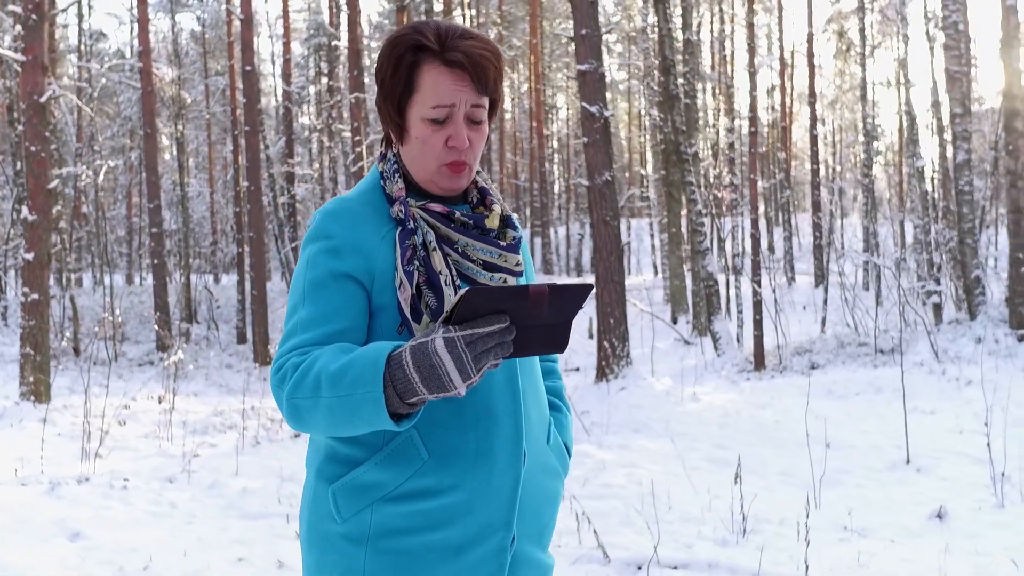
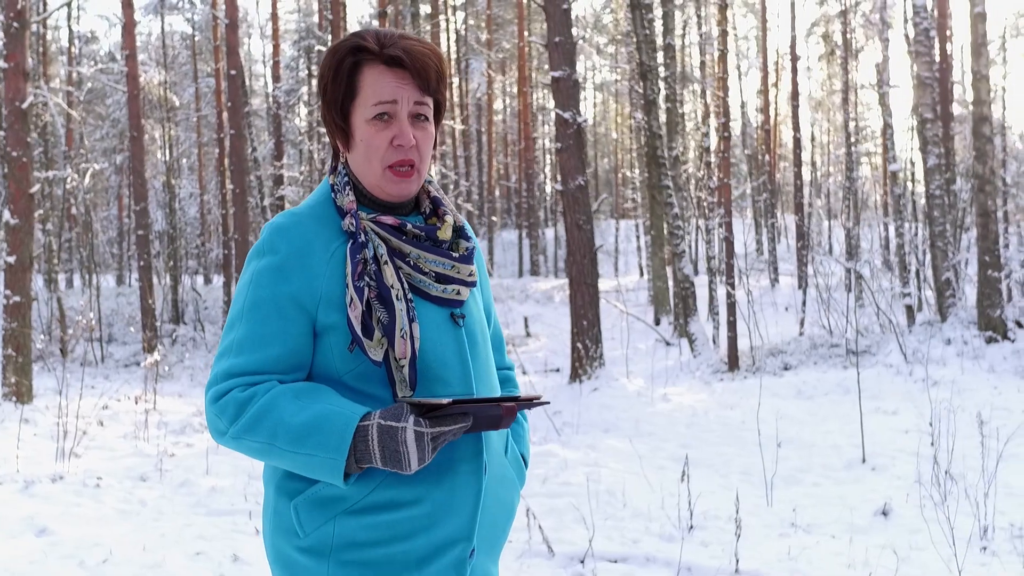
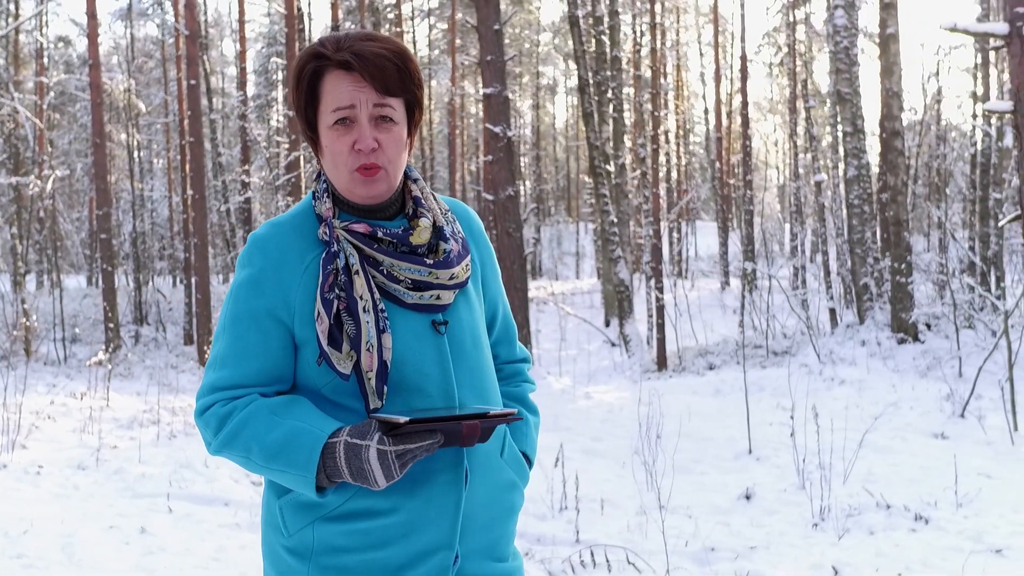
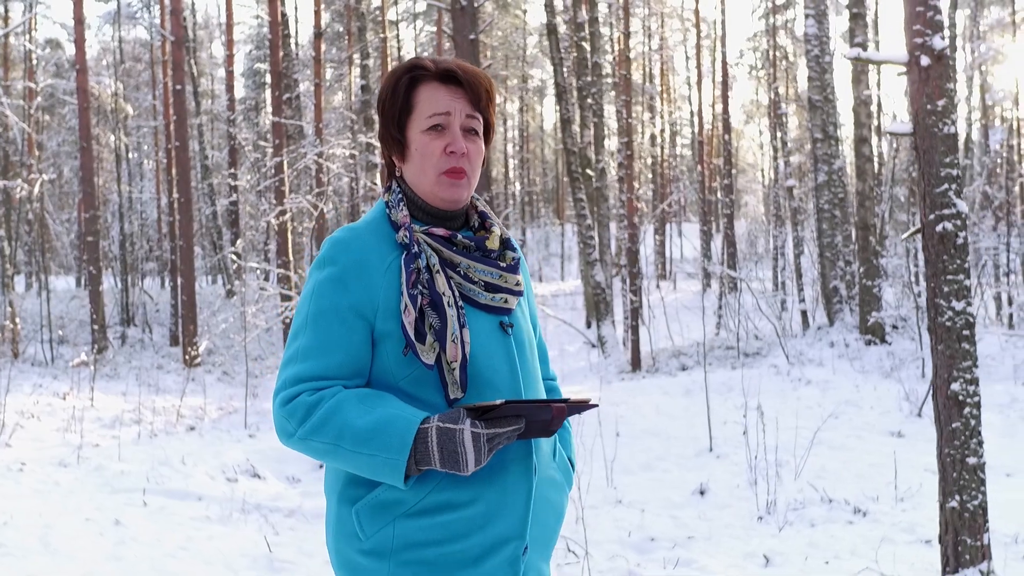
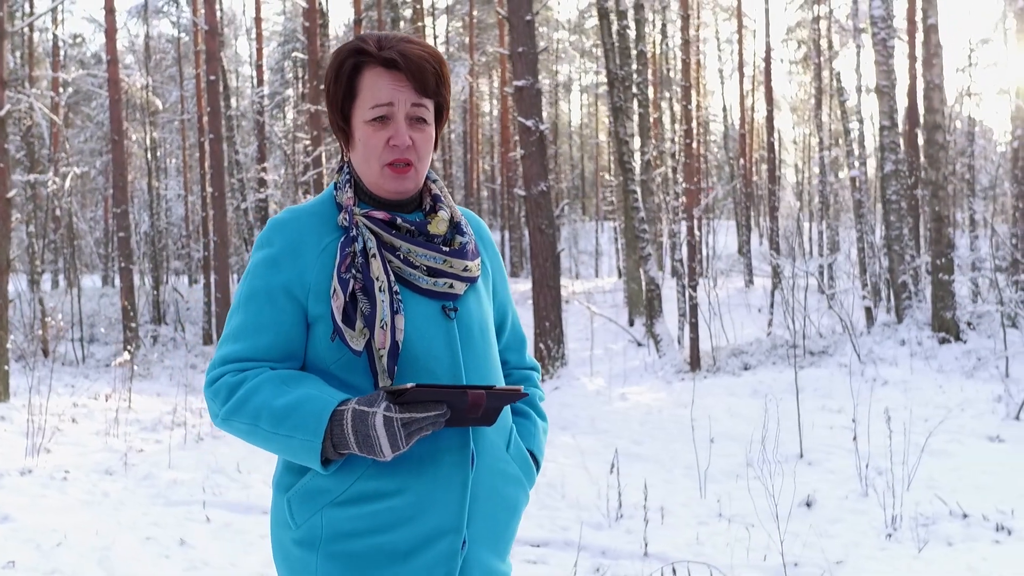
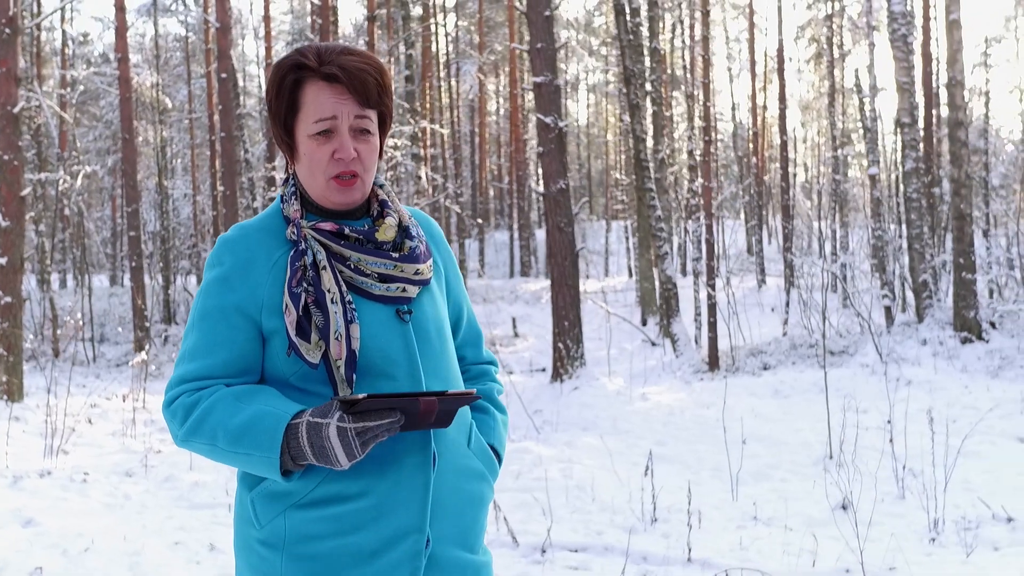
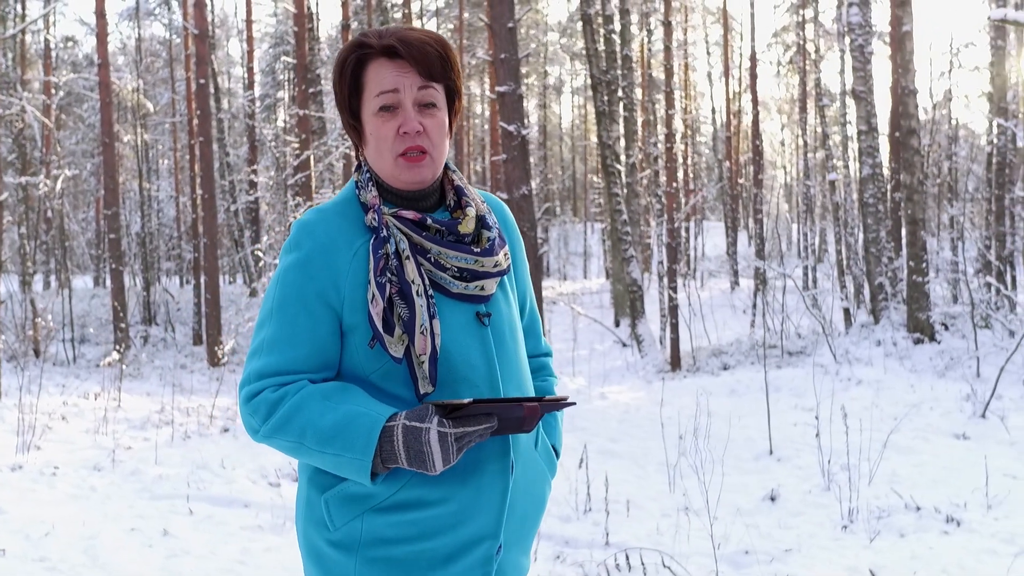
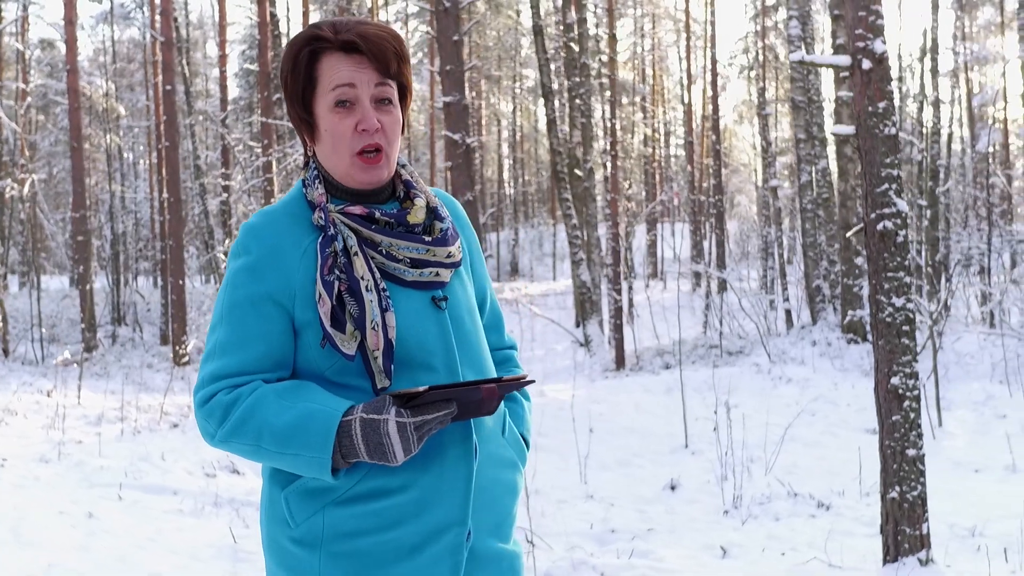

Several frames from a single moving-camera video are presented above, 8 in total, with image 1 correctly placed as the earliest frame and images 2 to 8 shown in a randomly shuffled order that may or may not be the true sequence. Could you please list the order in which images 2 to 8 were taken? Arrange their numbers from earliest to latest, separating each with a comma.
2, 6, 5, 7, 3, 4, 8
